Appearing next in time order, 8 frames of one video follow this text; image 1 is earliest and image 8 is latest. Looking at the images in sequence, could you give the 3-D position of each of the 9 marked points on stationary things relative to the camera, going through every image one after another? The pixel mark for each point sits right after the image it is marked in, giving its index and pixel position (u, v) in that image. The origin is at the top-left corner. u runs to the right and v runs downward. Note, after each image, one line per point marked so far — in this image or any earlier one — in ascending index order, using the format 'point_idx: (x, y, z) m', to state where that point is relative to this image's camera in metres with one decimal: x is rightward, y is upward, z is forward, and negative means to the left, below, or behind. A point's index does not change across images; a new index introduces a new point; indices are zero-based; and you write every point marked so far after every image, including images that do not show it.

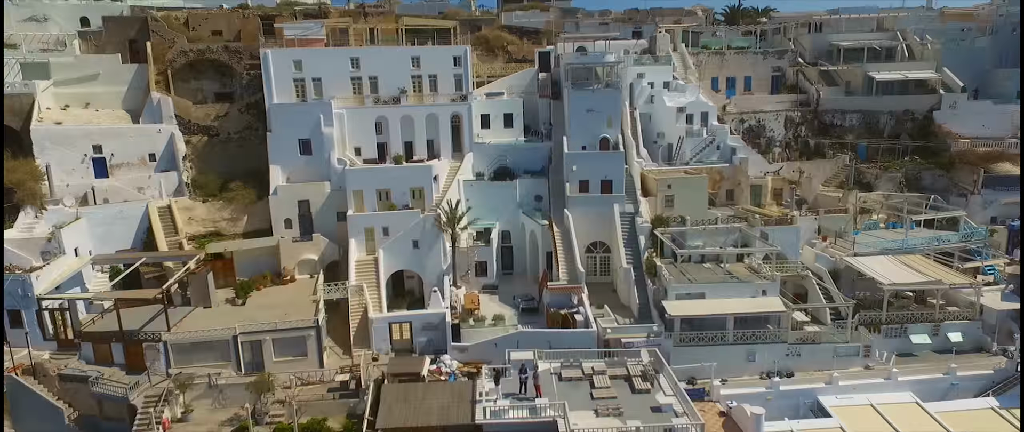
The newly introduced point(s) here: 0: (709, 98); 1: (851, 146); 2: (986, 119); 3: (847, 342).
0: (+4.6, +2.8, +14.6) m
1: (+7.3, +1.5, +13.2) m
2: (+10.0, +2.1, +13.0) m
3: (+4.7, -1.8, +8.7) m
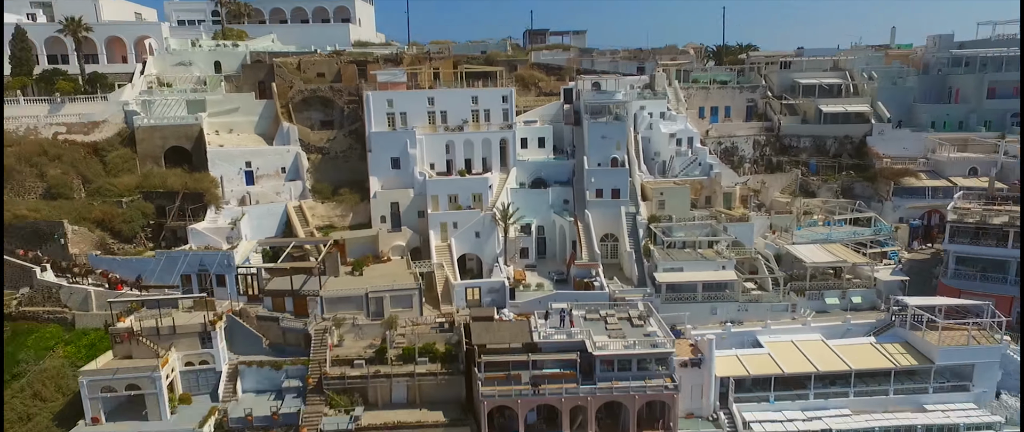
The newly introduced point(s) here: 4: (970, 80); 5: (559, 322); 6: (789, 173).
0: (+5.5, +2.8, +18.7) m
1: (+8.2, +1.5, +17.3) m
2: (+10.8, +2.0, +17.0) m
3: (+5.6, -1.8, +12.8) m
4: (+13.1, +3.9, +17.8) m
5: (+0.9, -1.9, +11.4) m
6: (+7.5, +1.2, +16.9) m
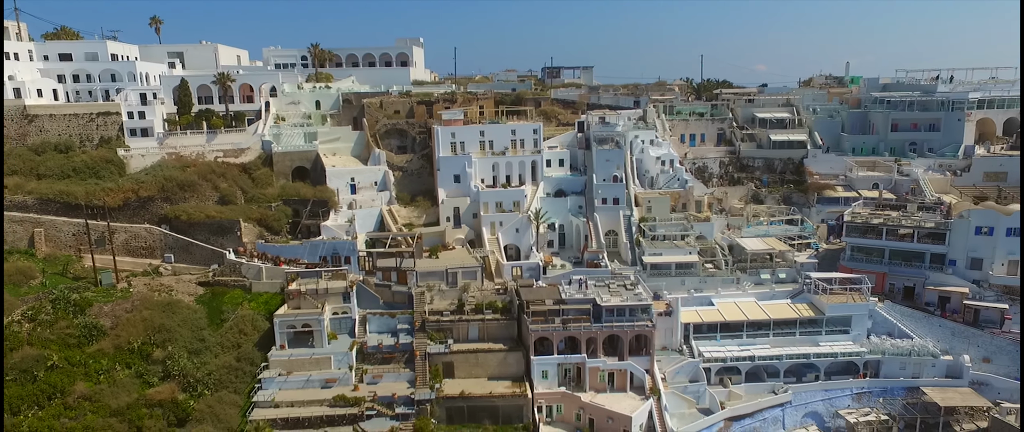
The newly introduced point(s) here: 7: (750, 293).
0: (+6.5, +2.7, +24.5) m
1: (+9.2, +1.5, +23.1) m
2: (+11.9, +2.0, +22.8) m
3: (+6.5, -1.8, +18.6) m
4: (+14.1, +3.8, +23.6) m
5: (+1.8, -1.9, +17.3) m
6: (+8.5, +1.1, +22.7) m
7: (+7.0, -2.2, +18.1) m
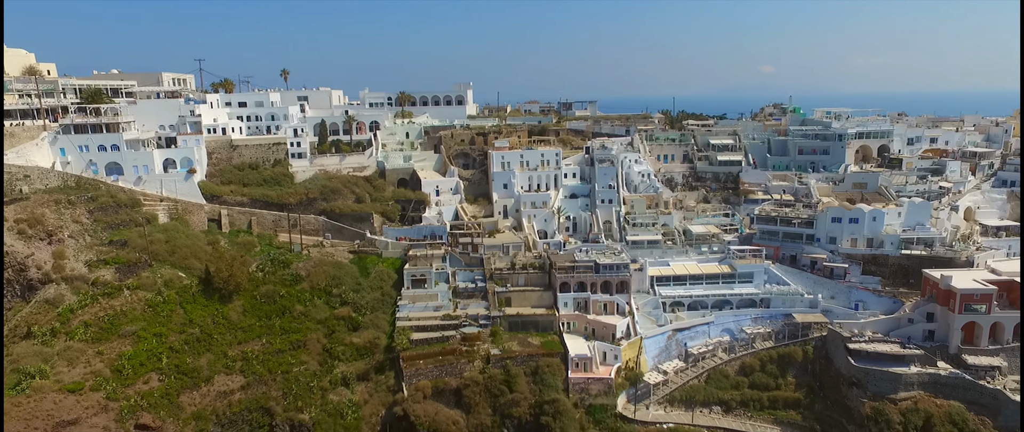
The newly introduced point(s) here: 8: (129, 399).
0: (+8.1, +2.9, +35.3) m
1: (+10.8, +1.7, +33.8) m
2: (+13.4, +2.2, +33.5) m
3: (+8.1, -1.6, +29.4) m
4: (+15.7, +4.0, +34.3) m
5: (+3.3, -1.7, +28.1) m
6: (+10.1, +1.4, +33.5) m
7: (+8.5, -1.9, +28.9) m
8: (-12.1, -5.8, +19.8) m
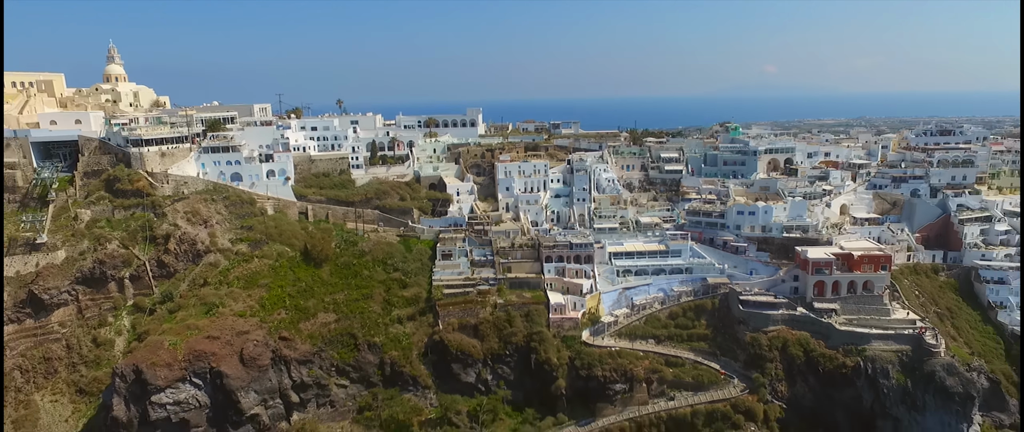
0: (+8.1, +3.3, +47.0) m
1: (+10.8, +2.1, +45.6) m
2: (+13.4, +2.6, +45.3) m
3: (+8.1, -1.2, +41.1) m
4: (+15.7, +4.4, +46.1) m
5: (+3.3, -1.3, +39.9) m
6: (+10.1, +1.7, +45.2) m
7: (+8.5, -1.6, +40.6) m
8: (-12.1, -5.4, +31.6) m
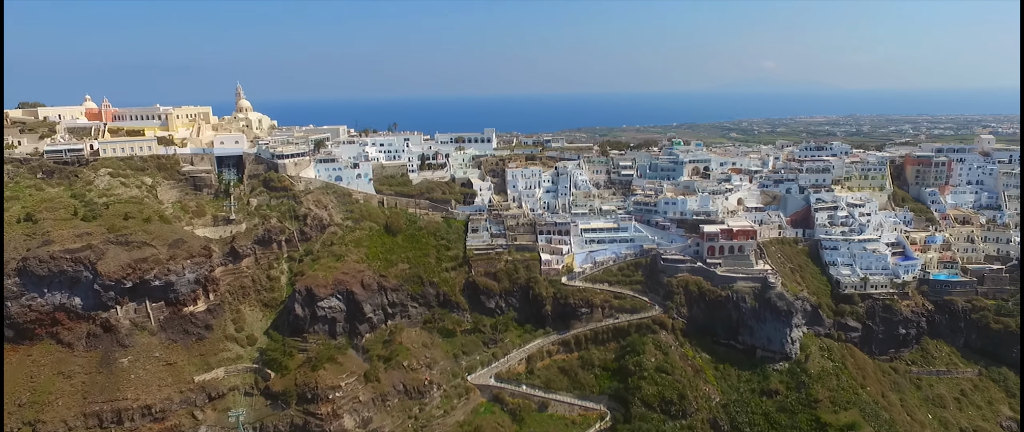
0: (+8.6, +4.5, +67.8) m
1: (+11.3, +3.2, +66.4) m
2: (+14.0, +3.7, +66.1) m
3: (+8.6, -0.1, +62.0) m
4: (+16.2, +5.5, +66.9) m
5: (+3.9, -0.2, +60.7) m
6: (+10.6, +2.9, +66.0) m
7: (+9.0, -0.5, +61.5) m
8: (-11.6, -4.3, +52.4) m
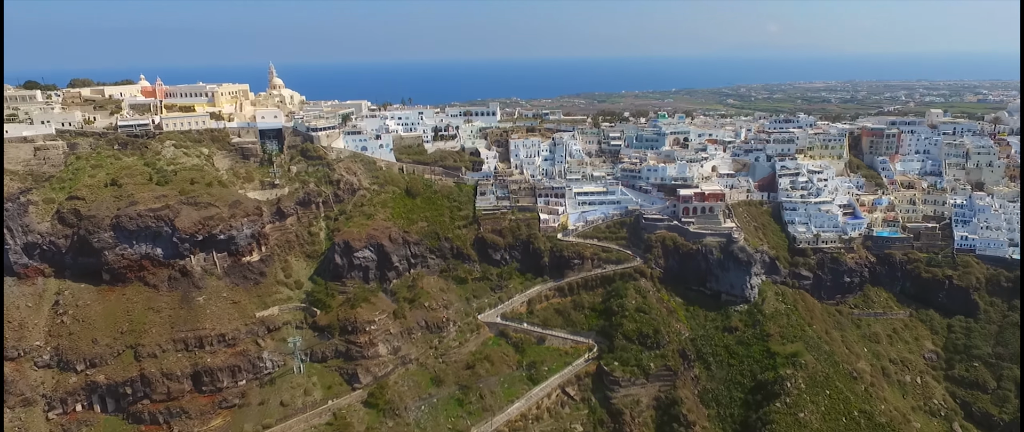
0: (+8.9, +8.8, +76.7) m
1: (+11.6, +7.4, +75.4) m
2: (+14.3, +7.9, +75.0) m
3: (+8.9, +3.9, +71.1) m
4: (+16.5, +9.8, +75.7) m
5: (+4.2, +3.8, +69.8) m
6: (+10.9, +7.1, +75.0) m
7: (+9.3, +3.5, +70.6) m
8: (-11.2, -0.8, +61.7) m
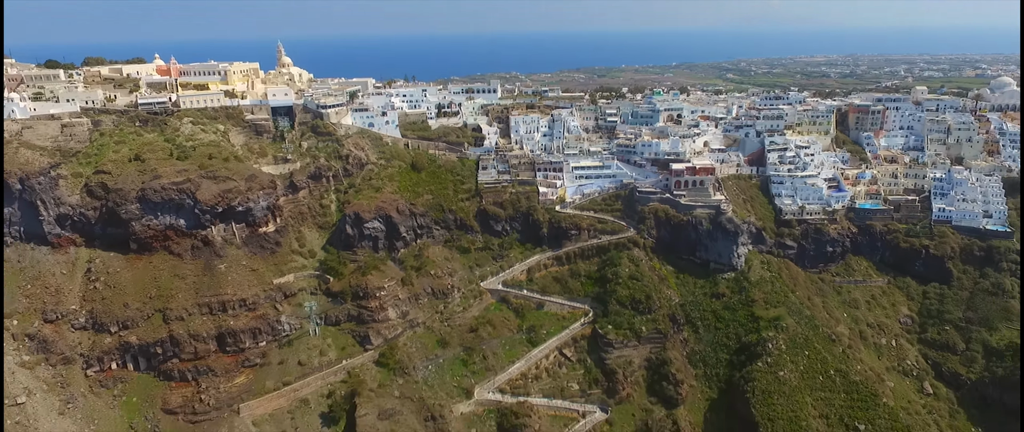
0: (+9.0, +12.2, +79.8) m
1: (+11.6, +10.8, +78.5) m
2: (+14.3, +11.3, +78.1) m
3: (+8.9, +7.1, +74.4) m
4: (+16.5, +13.2, +78.7) m
5: (+4.2, +6.9, +73.1) m
6: (+11.0, +10.5, +78.1) m
7: (+9.4, +6.7, +73.9) m
8: (-11.2, +2.0, +65.2) m
